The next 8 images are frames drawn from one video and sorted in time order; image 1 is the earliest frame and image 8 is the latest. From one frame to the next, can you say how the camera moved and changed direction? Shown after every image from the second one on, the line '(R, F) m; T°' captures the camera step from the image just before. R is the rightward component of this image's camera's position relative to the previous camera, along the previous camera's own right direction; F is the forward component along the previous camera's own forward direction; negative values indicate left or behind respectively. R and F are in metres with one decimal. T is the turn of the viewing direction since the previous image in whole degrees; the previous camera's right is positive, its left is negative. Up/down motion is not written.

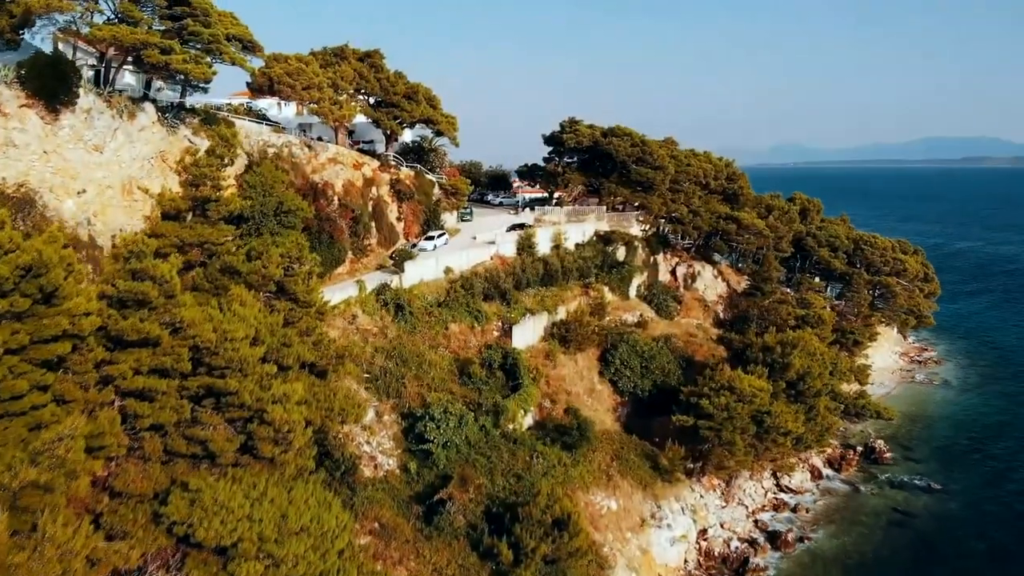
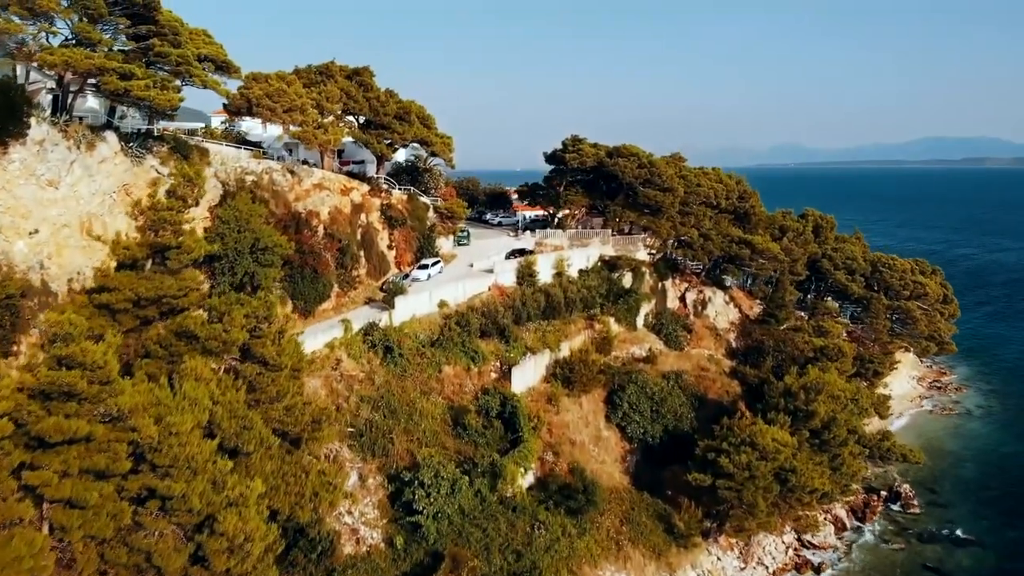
(0.0, +2.4) m; 0°
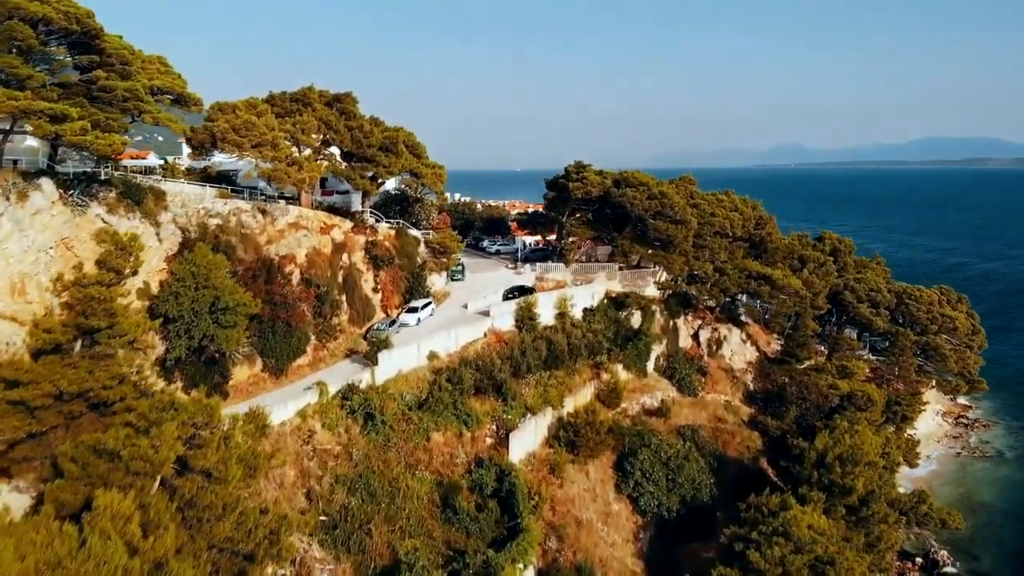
(+0.1, +3.1) m; 0°
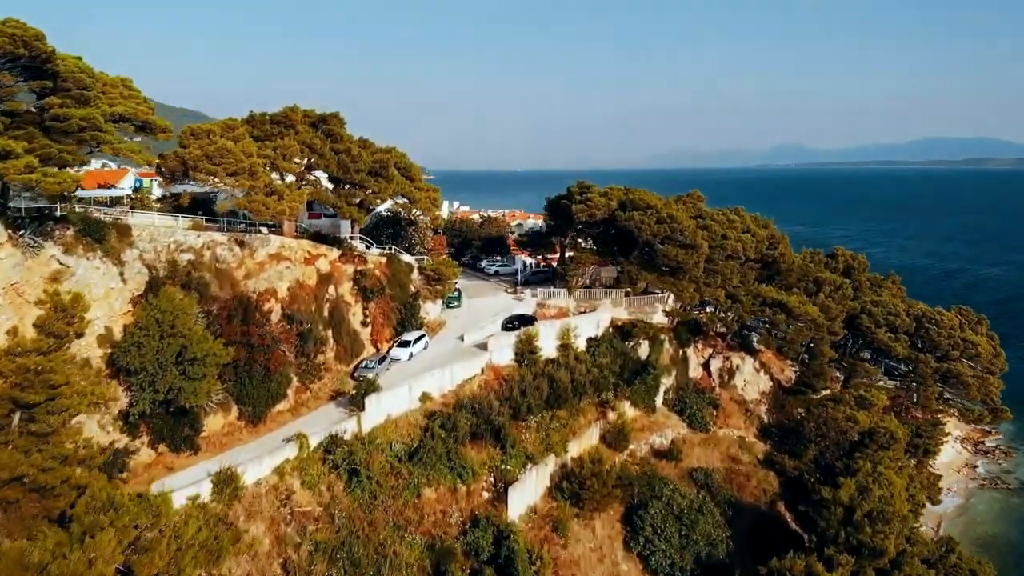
(0.0, +2.1) m; 0°
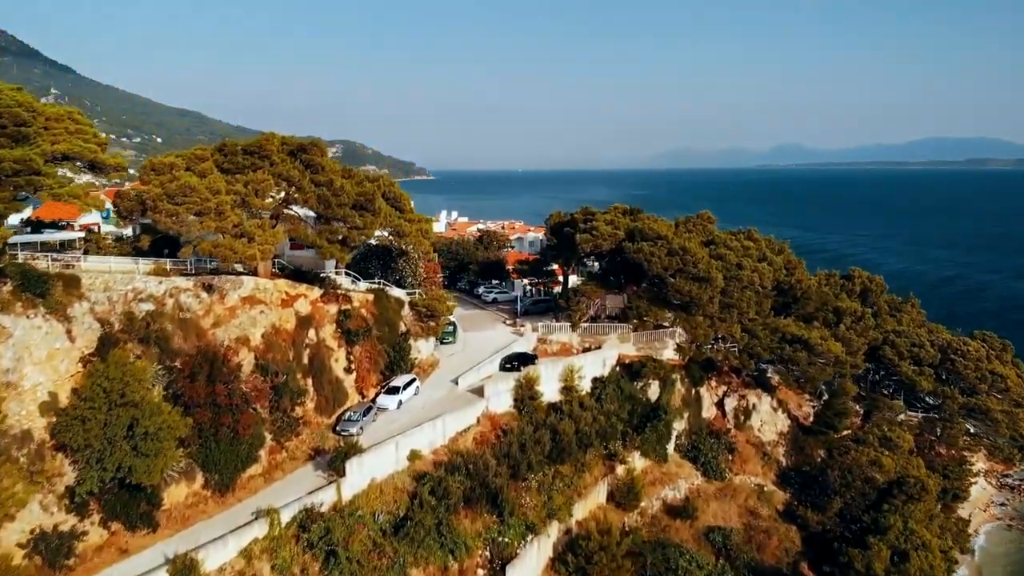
(0.0, +2.5) m; 0°
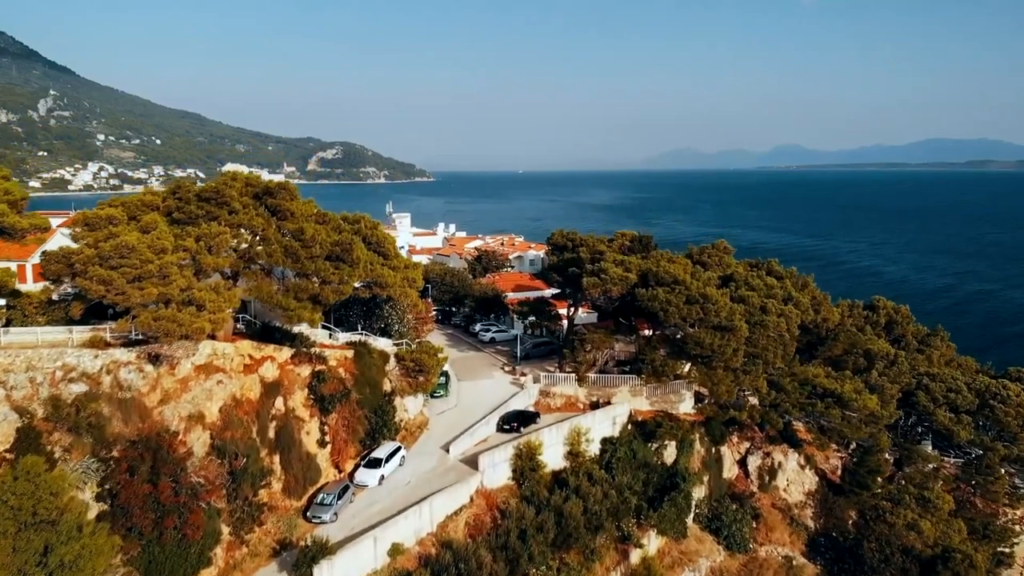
(0.0, +3.3) m; 0°
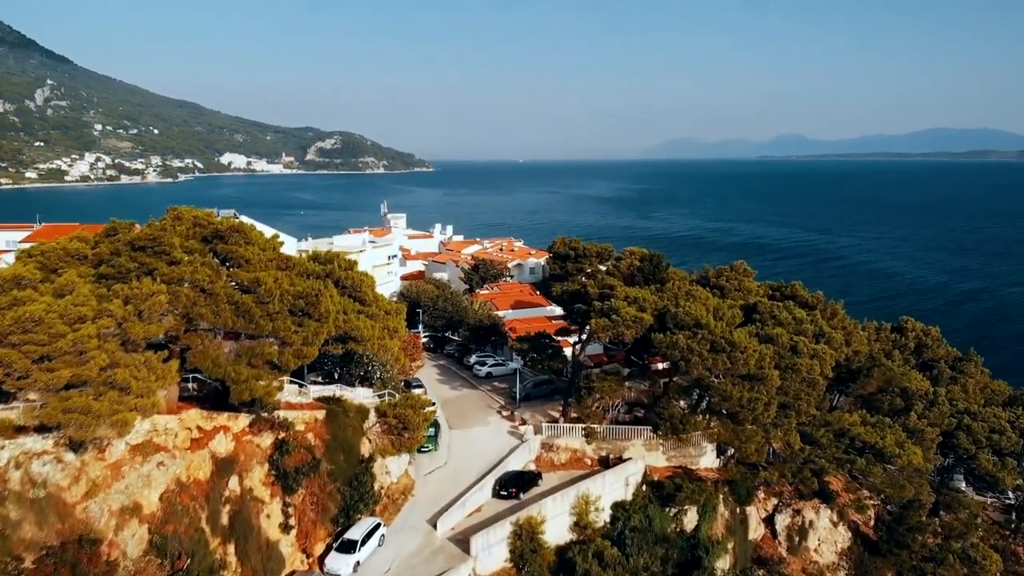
(0.0, +3.4) m; 0°
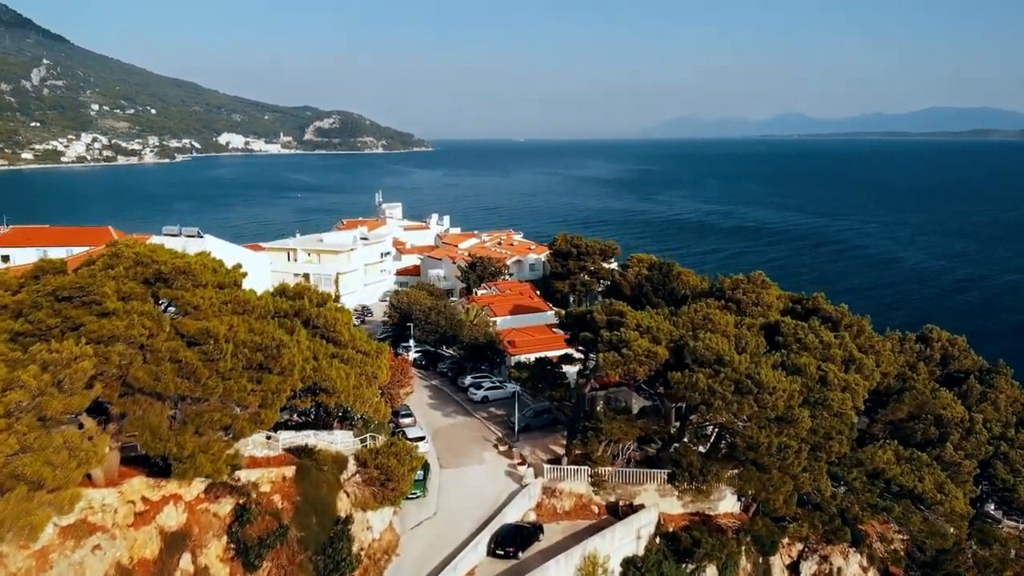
(0.0, +2.7) m; 0°
